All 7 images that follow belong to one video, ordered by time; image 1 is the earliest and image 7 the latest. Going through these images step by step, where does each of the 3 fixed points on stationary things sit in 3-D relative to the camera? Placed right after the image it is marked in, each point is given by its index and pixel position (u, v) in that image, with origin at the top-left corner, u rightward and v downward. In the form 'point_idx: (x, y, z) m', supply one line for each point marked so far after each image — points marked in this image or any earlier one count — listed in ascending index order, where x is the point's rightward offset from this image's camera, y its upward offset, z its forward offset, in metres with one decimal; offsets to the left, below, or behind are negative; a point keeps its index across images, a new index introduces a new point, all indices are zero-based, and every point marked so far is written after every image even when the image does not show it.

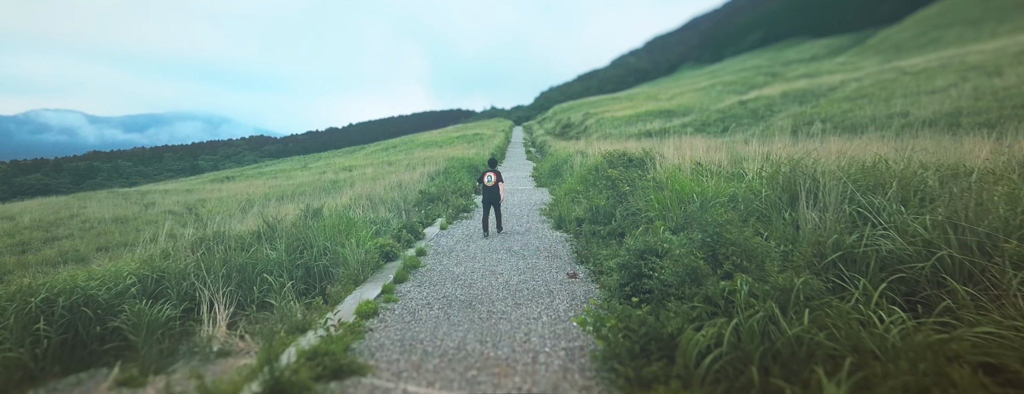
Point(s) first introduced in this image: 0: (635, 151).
0: (+3.6, +1.2, +10.2) m
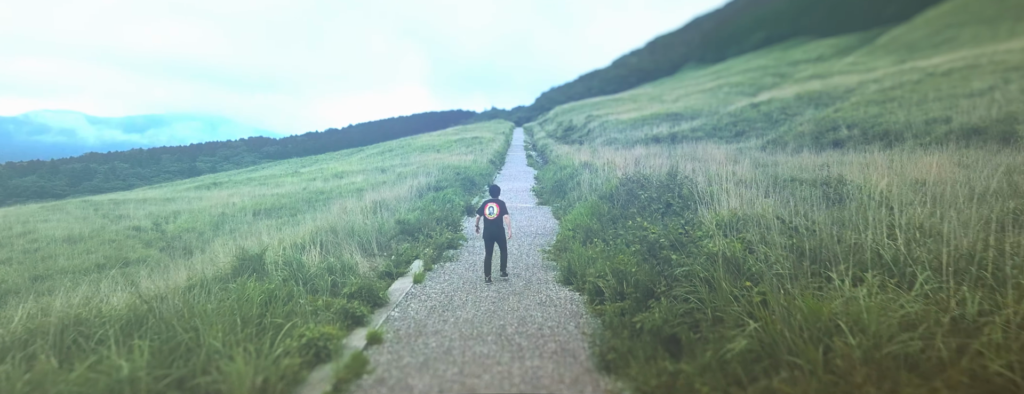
0: (+3.5, +0.8, +9.2) m
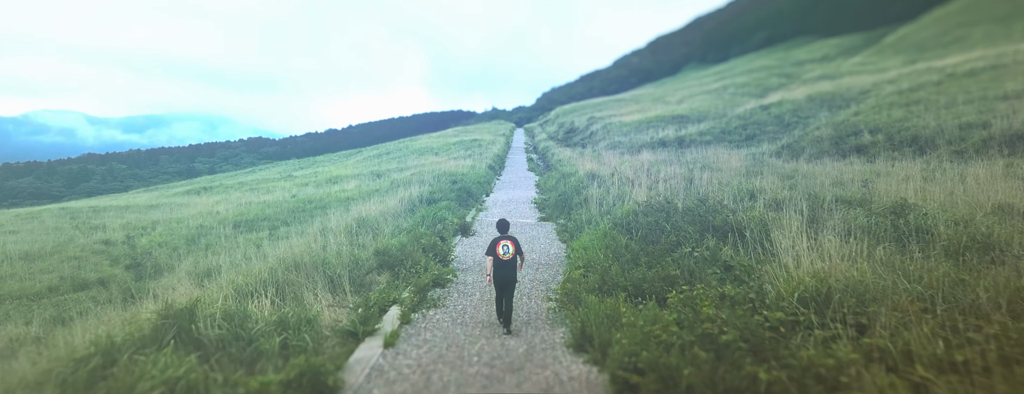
0: (+3.5, +0.5, +8.4) m
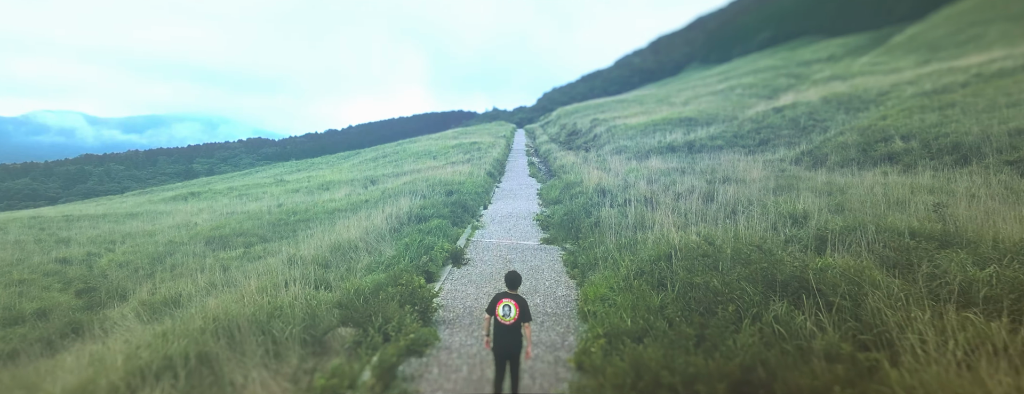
0: (+3.5, +0.1, +7.4) m
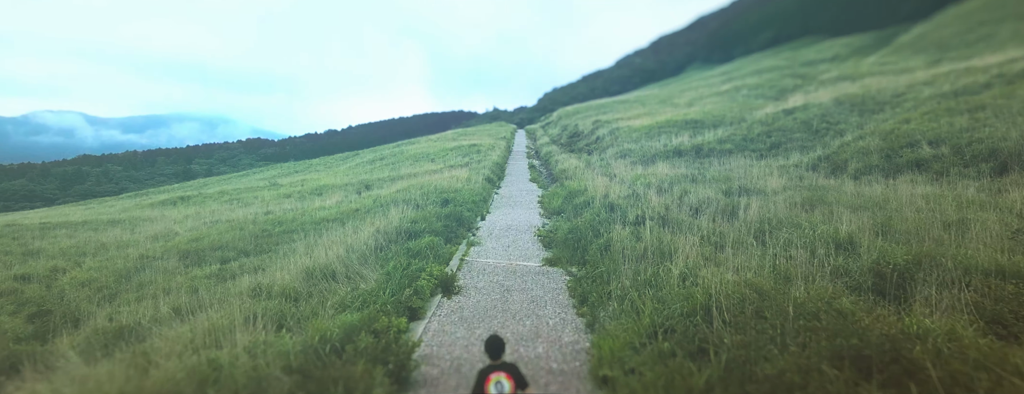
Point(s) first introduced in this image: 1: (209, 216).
0: (+3.5, -0.2, +6.7) m
1: (-12.6, -0.8, +14.7) m
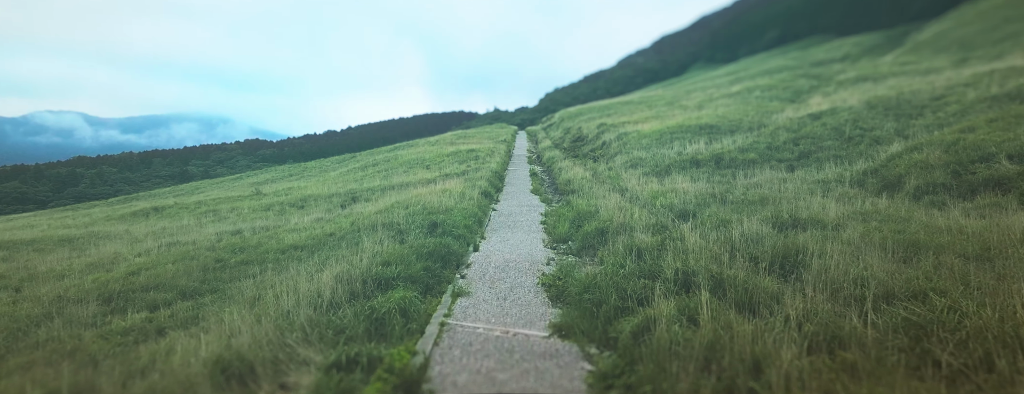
0: (+3.4, -0.8, +5.1) m
1: (-12.7, -1.4, +13.1) m
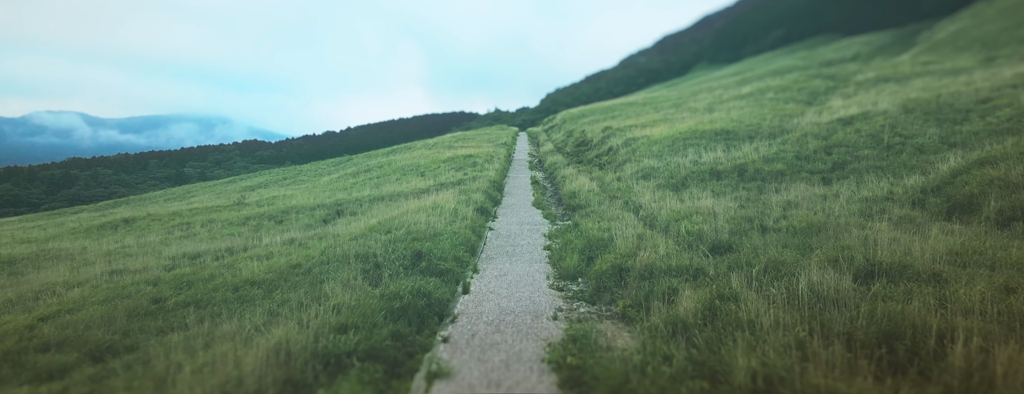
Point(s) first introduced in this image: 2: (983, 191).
0: (+3.4, -1.3, +3.6) m
1: (-12.7, -1.9, +11.6) m
2: (+10.6, +0.1, +8.0) m
